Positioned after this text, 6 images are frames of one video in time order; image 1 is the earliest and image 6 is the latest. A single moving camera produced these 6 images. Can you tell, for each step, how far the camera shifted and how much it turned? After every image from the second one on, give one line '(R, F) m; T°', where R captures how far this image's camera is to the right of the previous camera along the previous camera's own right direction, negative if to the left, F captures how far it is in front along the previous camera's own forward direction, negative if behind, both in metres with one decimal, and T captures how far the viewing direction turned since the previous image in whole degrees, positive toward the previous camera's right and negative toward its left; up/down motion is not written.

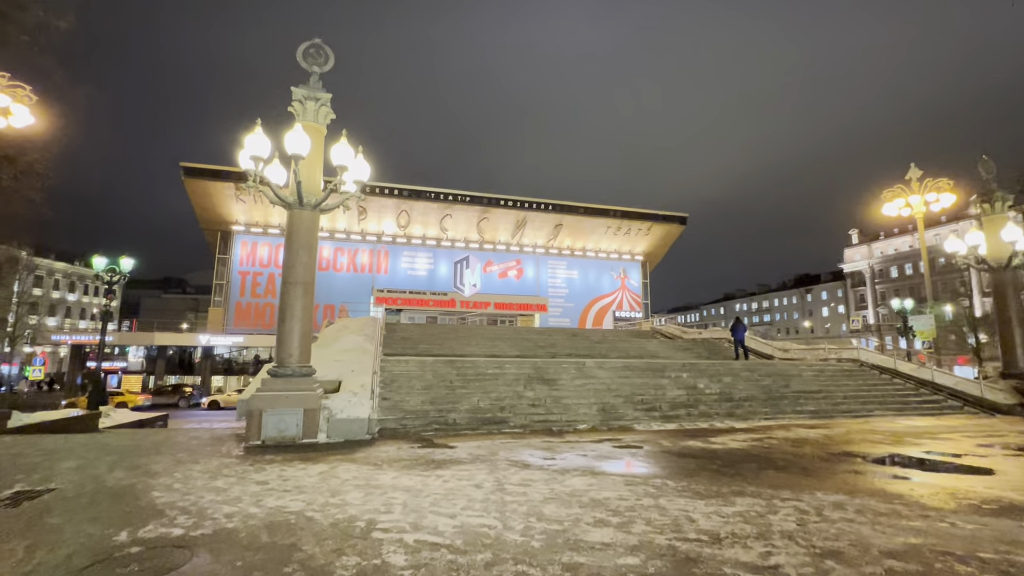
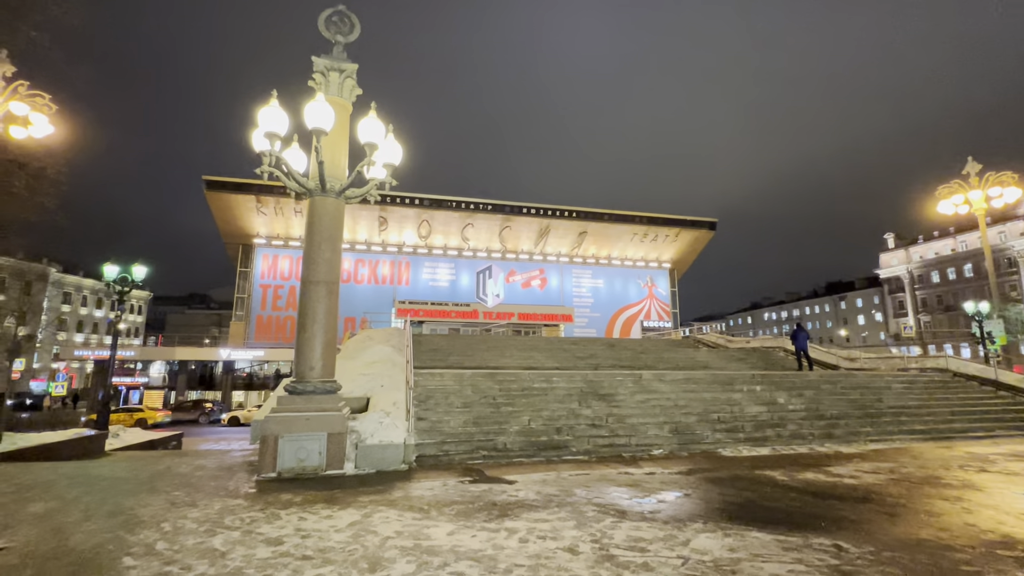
(-0.8, +1.7) m; -2°
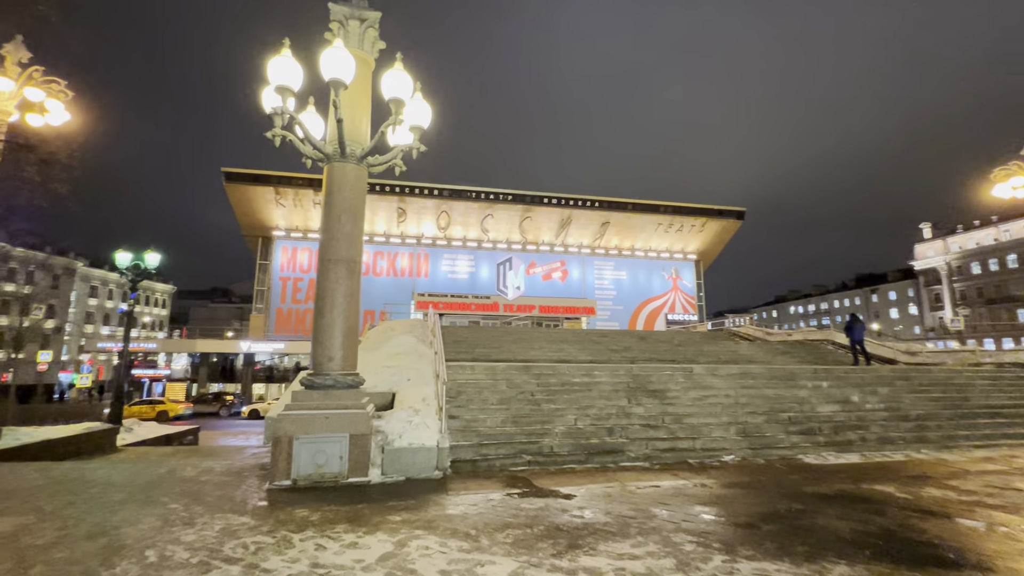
(-0.5, +1.2) m; -2°
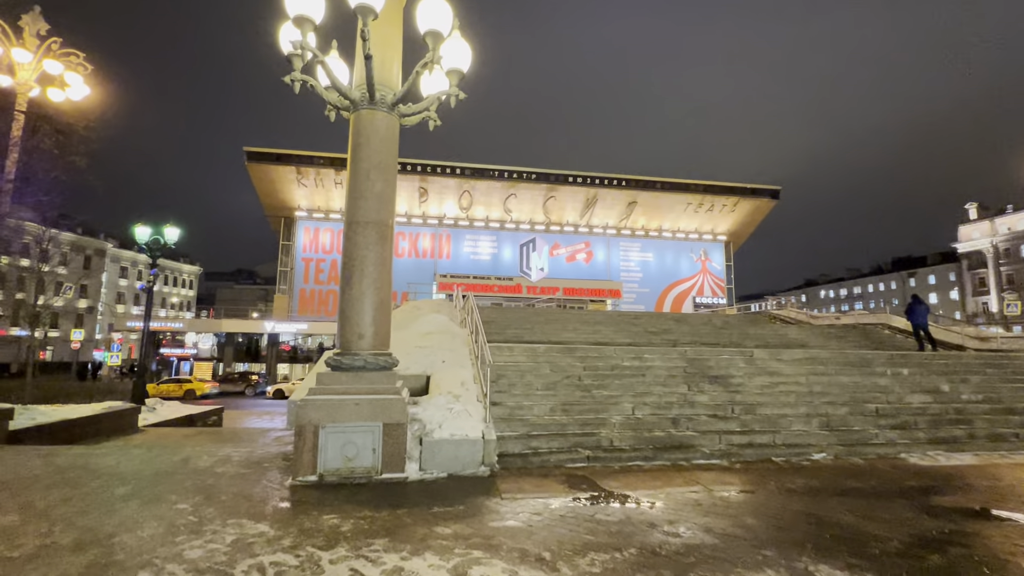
(-0.5, +1.0) m; -2°
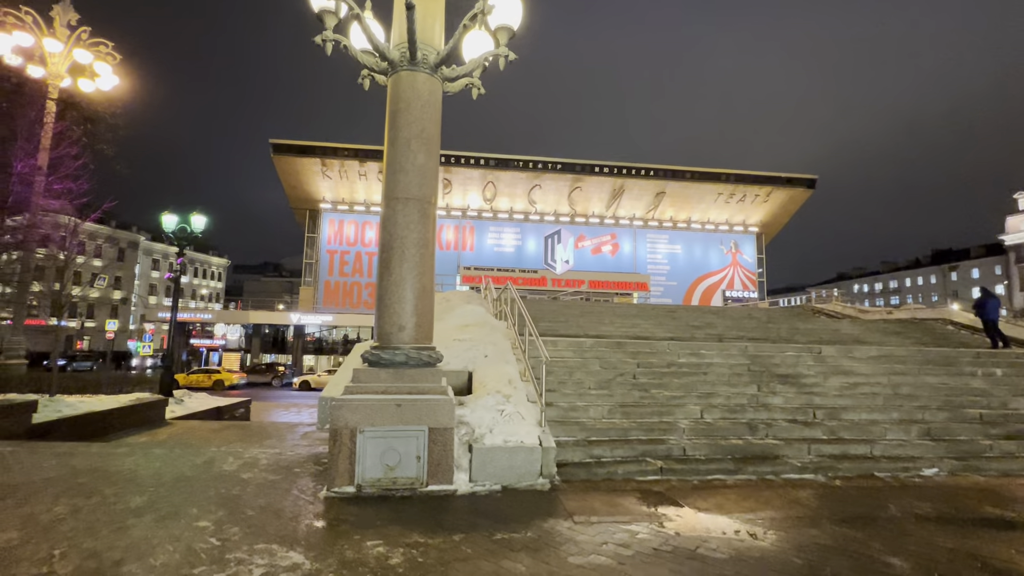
(-0.5, +0.8) m; -2°
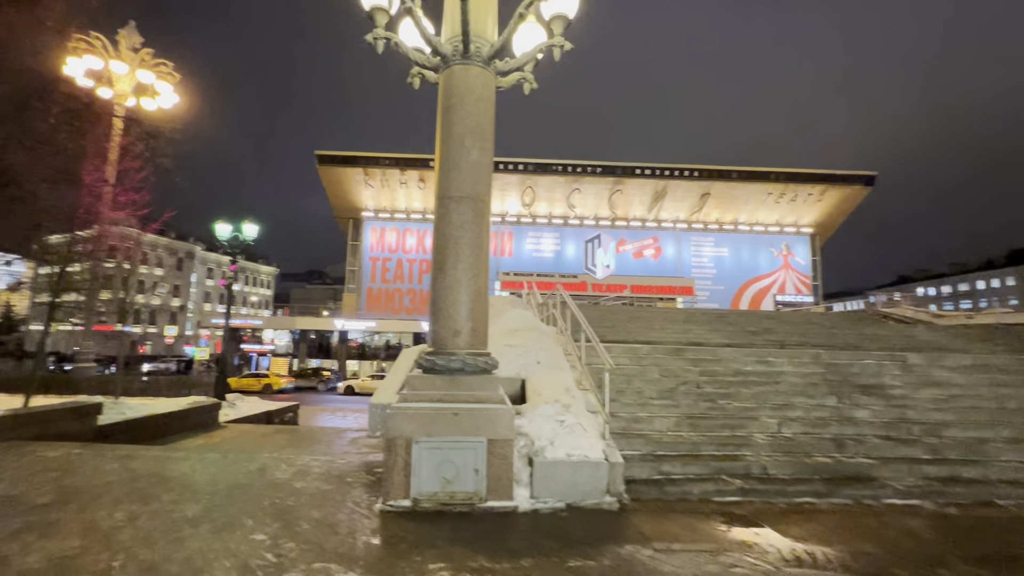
(-0.3, +0.3) m; -5°
